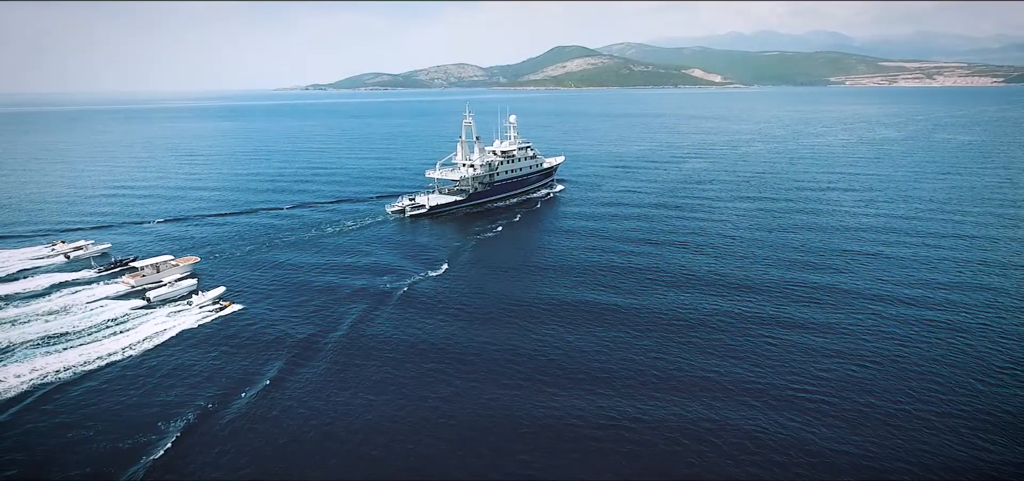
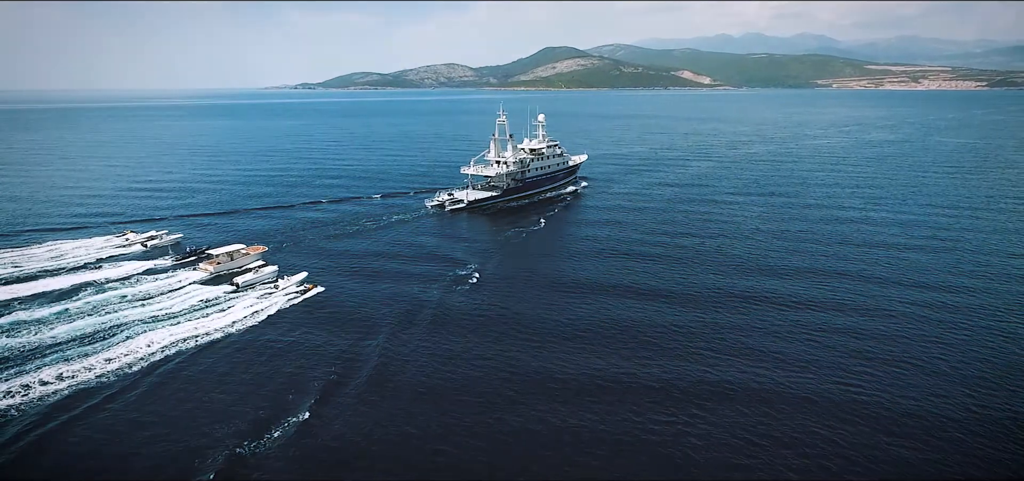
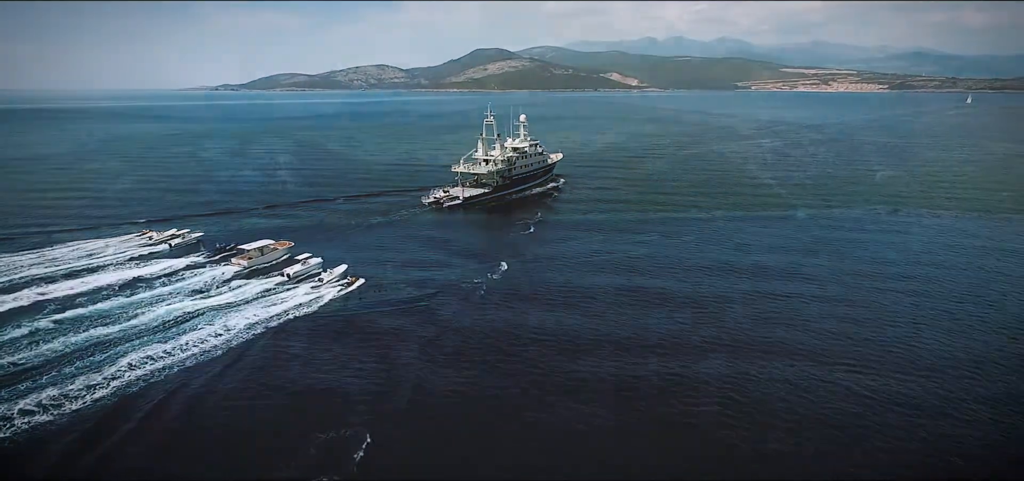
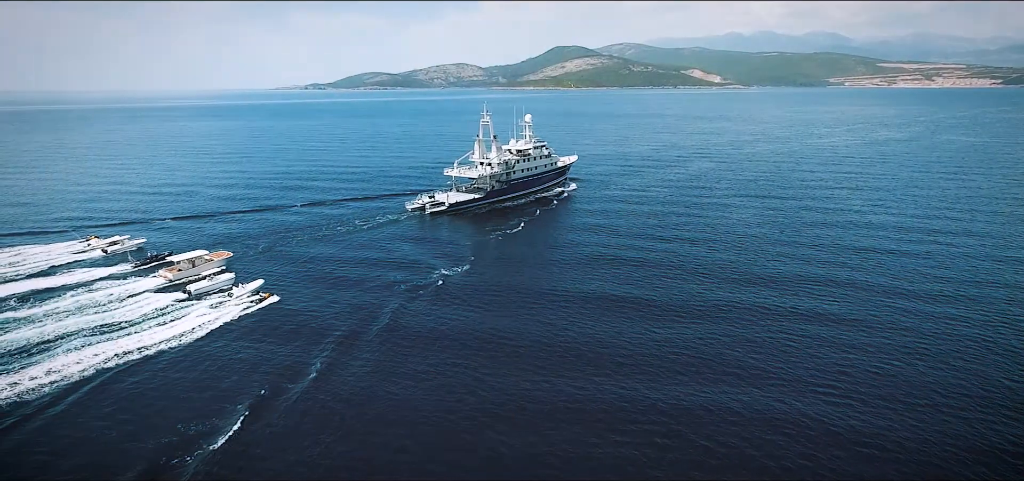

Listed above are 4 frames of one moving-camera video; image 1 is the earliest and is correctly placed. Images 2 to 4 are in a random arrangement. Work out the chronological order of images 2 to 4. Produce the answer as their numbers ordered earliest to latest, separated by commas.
4, 2, 3
